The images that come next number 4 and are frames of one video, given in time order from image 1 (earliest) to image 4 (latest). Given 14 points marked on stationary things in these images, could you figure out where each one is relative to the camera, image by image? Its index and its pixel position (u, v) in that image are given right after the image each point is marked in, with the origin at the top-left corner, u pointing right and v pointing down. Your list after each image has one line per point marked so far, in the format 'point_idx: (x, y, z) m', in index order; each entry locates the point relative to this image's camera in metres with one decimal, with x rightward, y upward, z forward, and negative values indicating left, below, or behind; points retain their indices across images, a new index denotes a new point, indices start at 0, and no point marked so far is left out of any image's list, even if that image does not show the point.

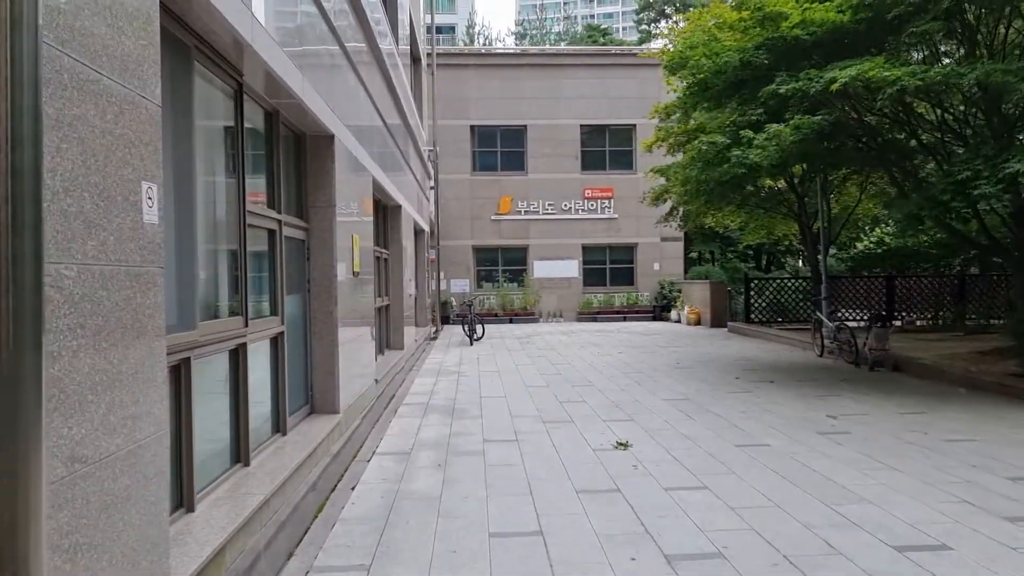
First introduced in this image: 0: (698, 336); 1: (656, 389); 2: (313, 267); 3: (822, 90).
0: (+4.1, -1.1, +18.7) m
1: (+1.8, -1.2, +10.4) m
2: (-1.5, +0.2, +6.2) m
3: (+3.5, +2.2, +9.4) m
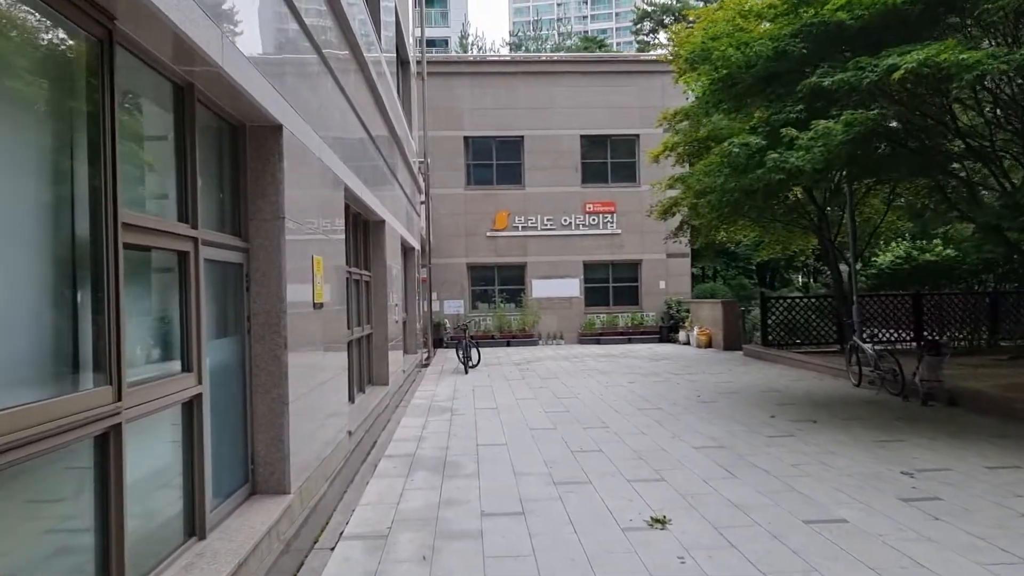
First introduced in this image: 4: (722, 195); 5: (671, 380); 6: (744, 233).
0: (+4.1, -1.5, +17.2) m
1: (+1.8, -1.5, +8.9) m
2: (-1.4, -0.1, +4.7) m
3: (+3.5, +2.0, +8.0) m
4: (+2.7, +1.2, +10.9) m
5: (+2.6, -1.5, +13.9) m
6: (+5.2, +1.3, +19.0) m
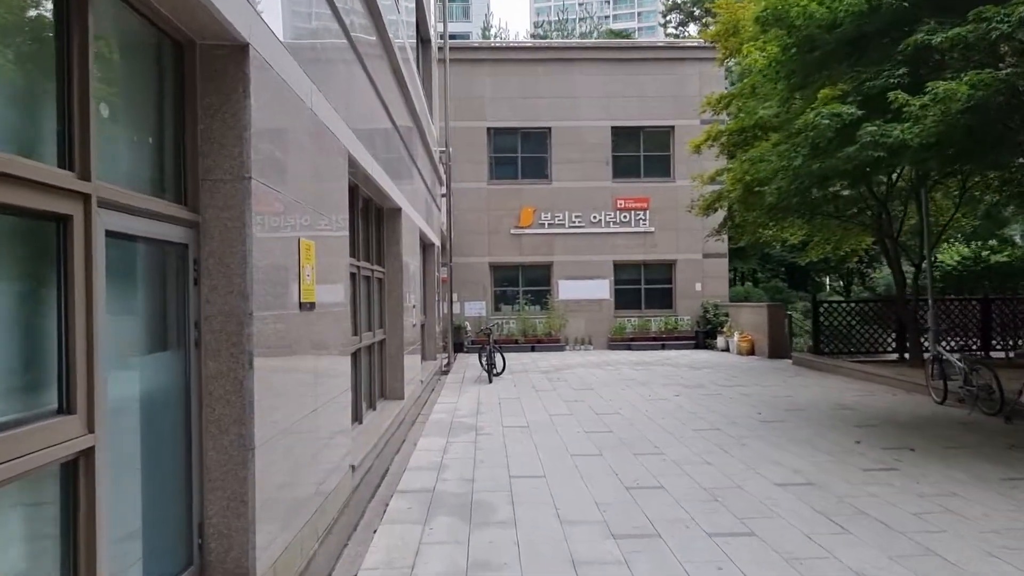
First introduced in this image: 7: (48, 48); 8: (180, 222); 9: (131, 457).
0: (+4.6, -1.5, +15.6) m
1: (+2.2, -1.5, +7.4) m
2: (-1.2, 0.0, +3.2) m
3: (+3.8, +2.0, +6.4) m
4: (+3.1, +1.2, +9.4) m
5: (+3.1, -1.5, +12.3) m
6: (+5.8, +1.2, +17.4) m
7: (-1.3, +0.7, +2.3) m
8: (-1.2, +0.2, +3.1) m
9: (-1.3, -0.6, +2.8) m
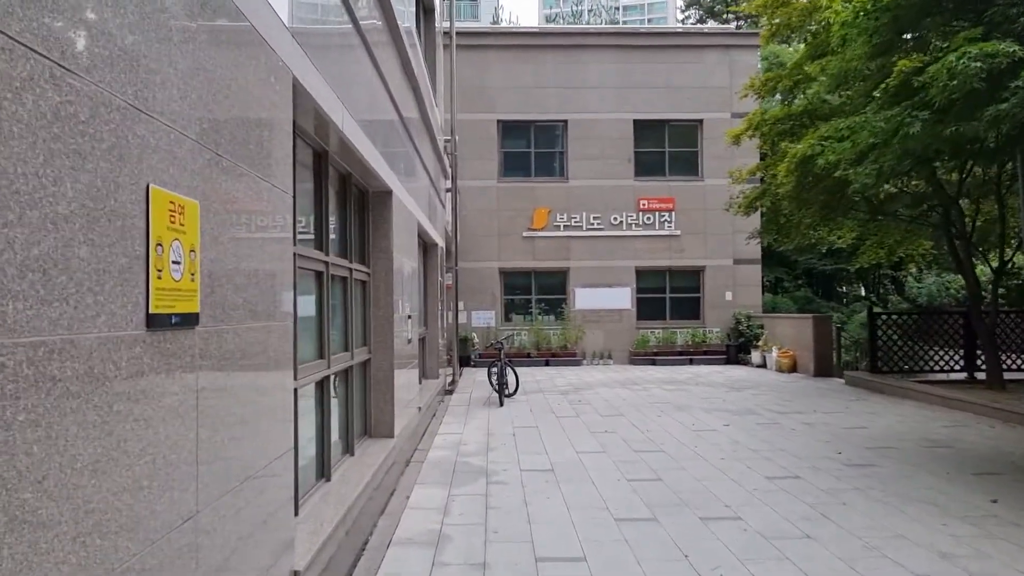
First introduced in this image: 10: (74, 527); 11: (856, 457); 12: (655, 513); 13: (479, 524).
0: (+4.8, -1.7, +13.6) m
1: (+2.3, -1.6, +5.4) m
2: (-1.0, 0.0, +1.3) m
3: (+4.0, +1.9, +4.4) m
4: (+3.3, +1.1, +7.4) m
5: (+3.3, -1.6, +10.3) m
6: (+6.1, +1.0, +15.4) m
7: (-1.2, +0.7, +0.4) m
8: (-1.1, +0.3, +1.1) m
9: (-1.1, -0.5, +0.8) m
10: (-0.8, -0.5, +1.6) m
11: (+3.2, -1.6, +7.9) m
12: (+1.0, -1.6, +6.0) m
13: (-0.2, -1.6, +5.8) m
